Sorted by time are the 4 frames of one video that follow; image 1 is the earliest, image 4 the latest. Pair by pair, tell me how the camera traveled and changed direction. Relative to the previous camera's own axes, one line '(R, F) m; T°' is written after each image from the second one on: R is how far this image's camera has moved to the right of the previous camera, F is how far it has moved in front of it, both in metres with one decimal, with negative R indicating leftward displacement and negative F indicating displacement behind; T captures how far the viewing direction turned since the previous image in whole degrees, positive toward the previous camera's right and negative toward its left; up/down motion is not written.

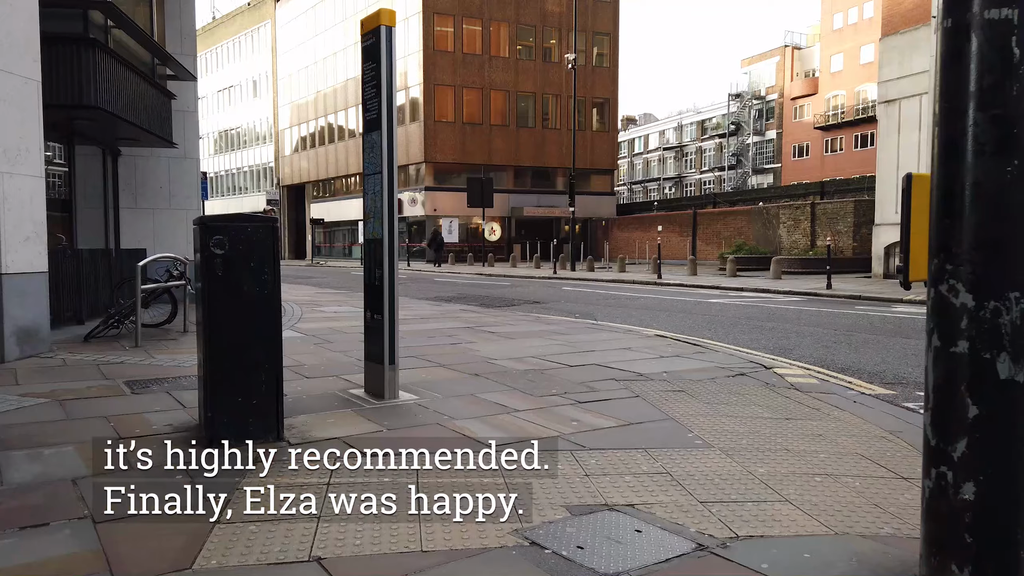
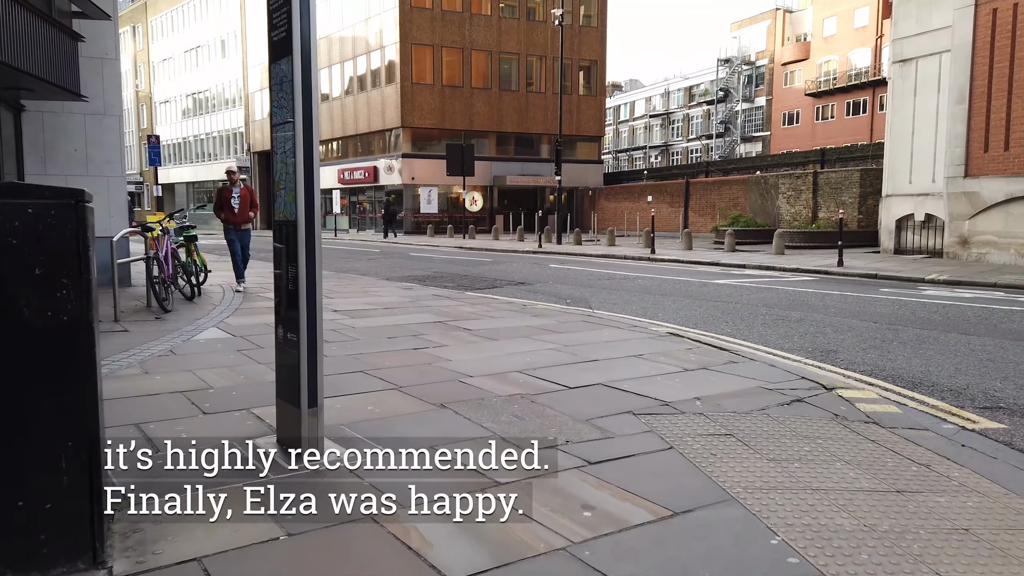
(0.0, +1.9) m; +1°
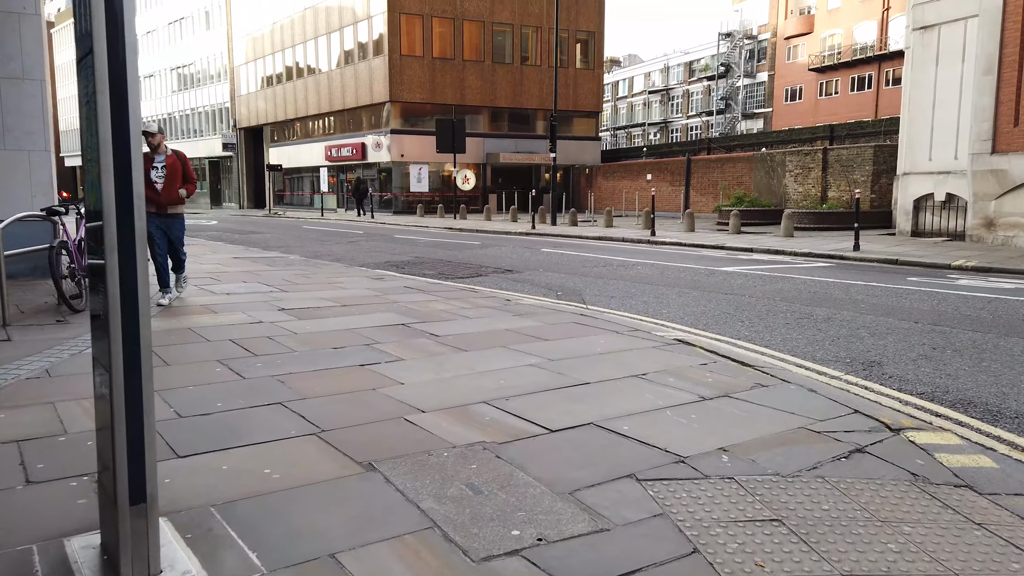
(+0.2, +1.4) m; 0°
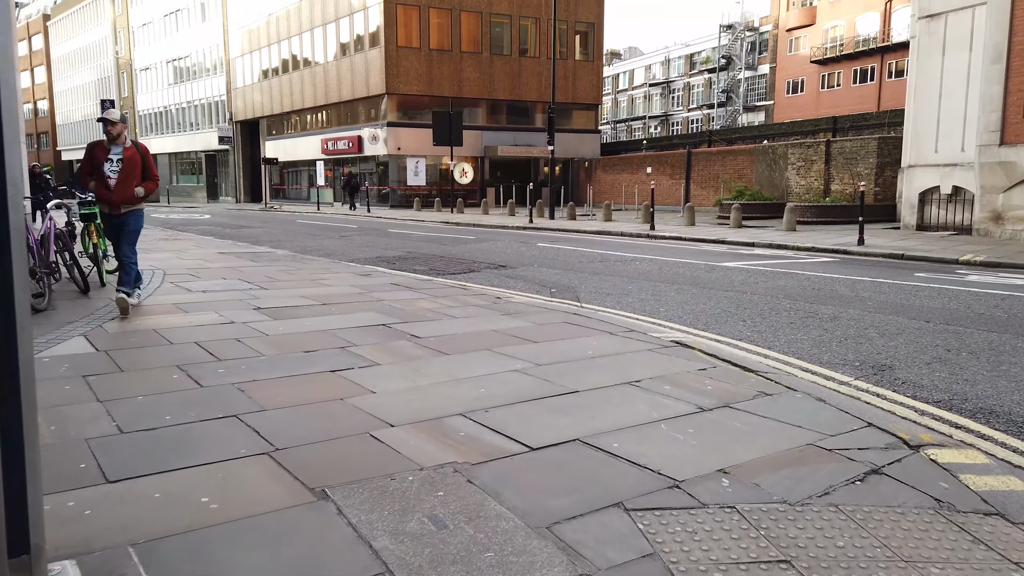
(+0.1, +0.4) m; 0°
